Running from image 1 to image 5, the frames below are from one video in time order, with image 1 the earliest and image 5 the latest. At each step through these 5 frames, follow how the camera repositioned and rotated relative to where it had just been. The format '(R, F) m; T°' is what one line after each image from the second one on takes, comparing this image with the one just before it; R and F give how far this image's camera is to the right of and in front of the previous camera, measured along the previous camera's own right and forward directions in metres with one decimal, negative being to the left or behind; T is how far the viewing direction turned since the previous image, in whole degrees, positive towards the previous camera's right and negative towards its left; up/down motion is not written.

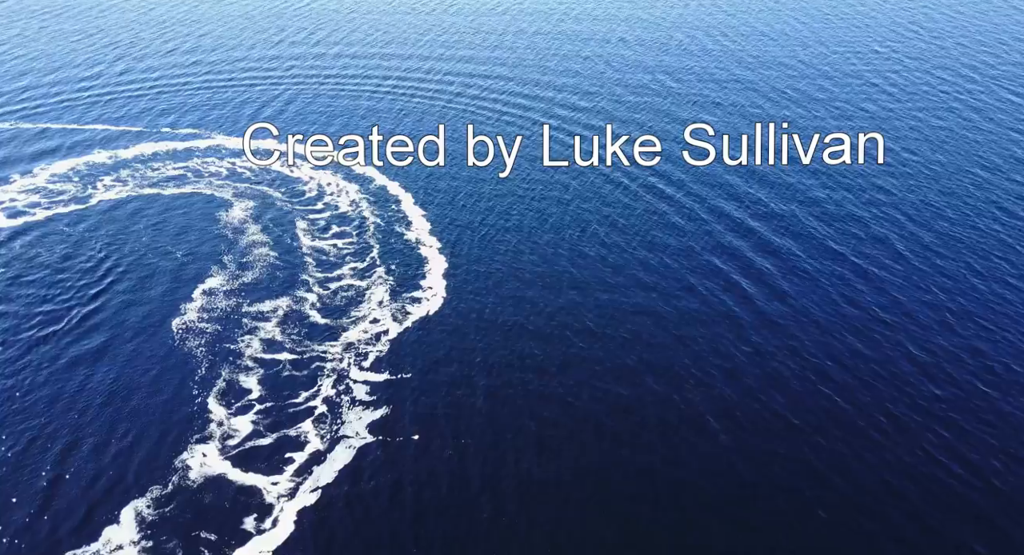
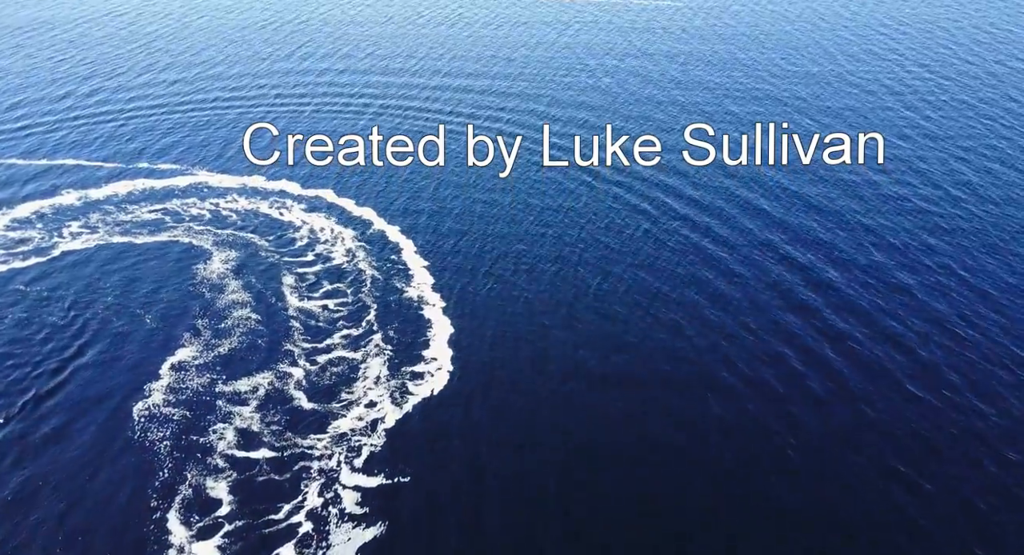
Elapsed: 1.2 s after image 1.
(-1.5, +12.3) m; 0°
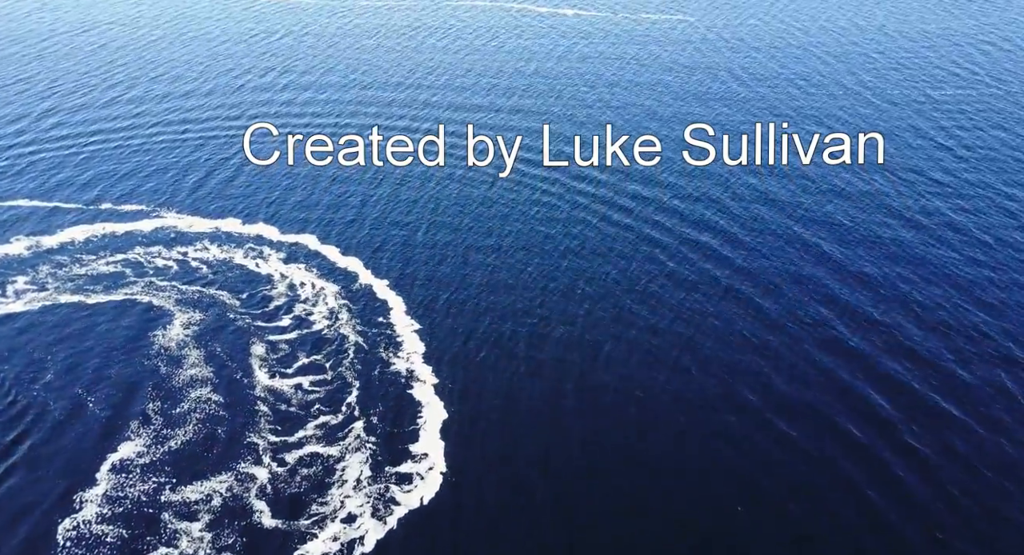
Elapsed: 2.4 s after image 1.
(-0.4, +12.6) m; 0°
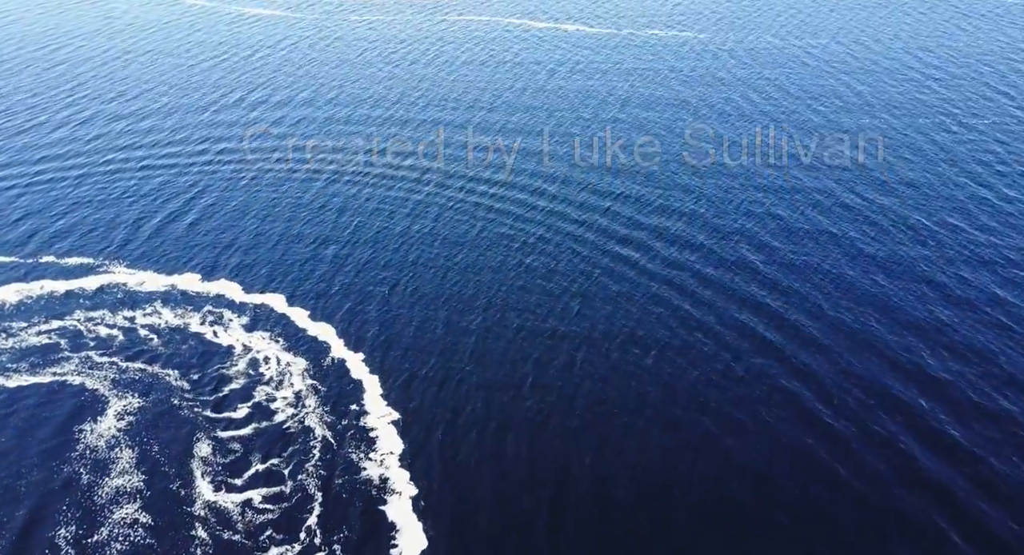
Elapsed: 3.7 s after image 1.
(+0.4, +13.6) m; 0°
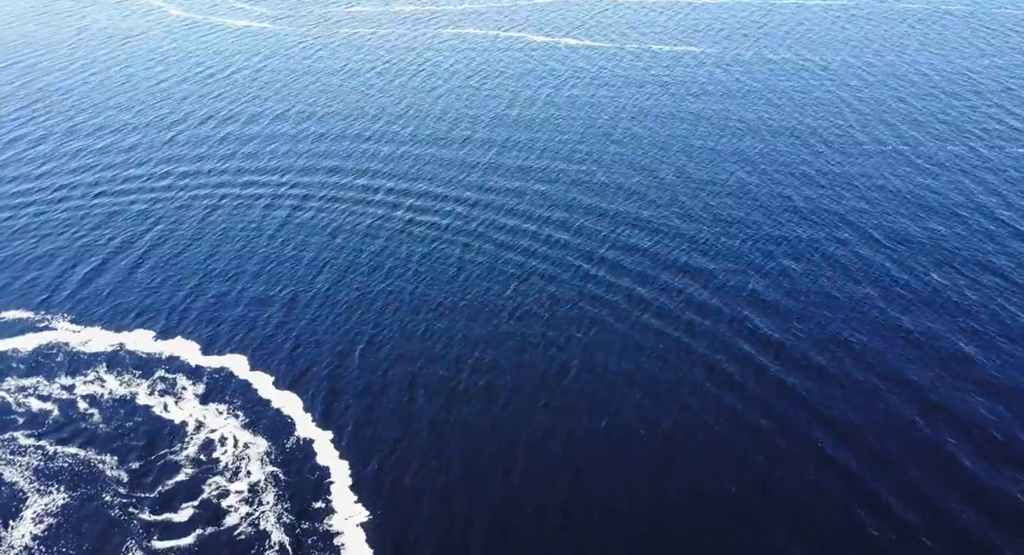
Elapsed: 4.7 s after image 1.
(+0.4, +11.1) m; 0°
